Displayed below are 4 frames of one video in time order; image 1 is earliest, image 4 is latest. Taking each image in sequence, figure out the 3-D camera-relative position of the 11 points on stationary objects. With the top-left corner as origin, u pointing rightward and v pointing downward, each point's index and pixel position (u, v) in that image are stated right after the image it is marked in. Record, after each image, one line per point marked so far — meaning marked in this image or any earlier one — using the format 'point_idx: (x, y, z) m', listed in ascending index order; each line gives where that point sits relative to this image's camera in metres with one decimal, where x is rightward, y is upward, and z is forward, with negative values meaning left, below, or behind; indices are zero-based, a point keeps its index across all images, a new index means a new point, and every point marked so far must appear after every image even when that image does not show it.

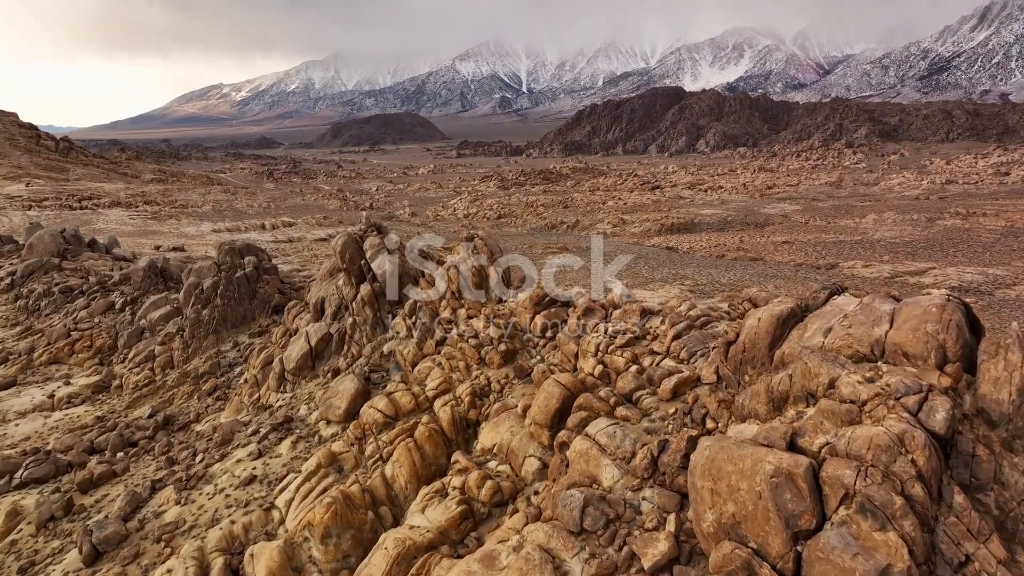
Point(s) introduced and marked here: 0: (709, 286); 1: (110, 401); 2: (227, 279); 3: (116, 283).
0: (+5.3, +0.1, +19.5) m
1: (-5.0, -1.4, +9.0) m
2: (-4.0, +0.1, +10.1) m
3: (-7.4, +0.1, +13.5) m
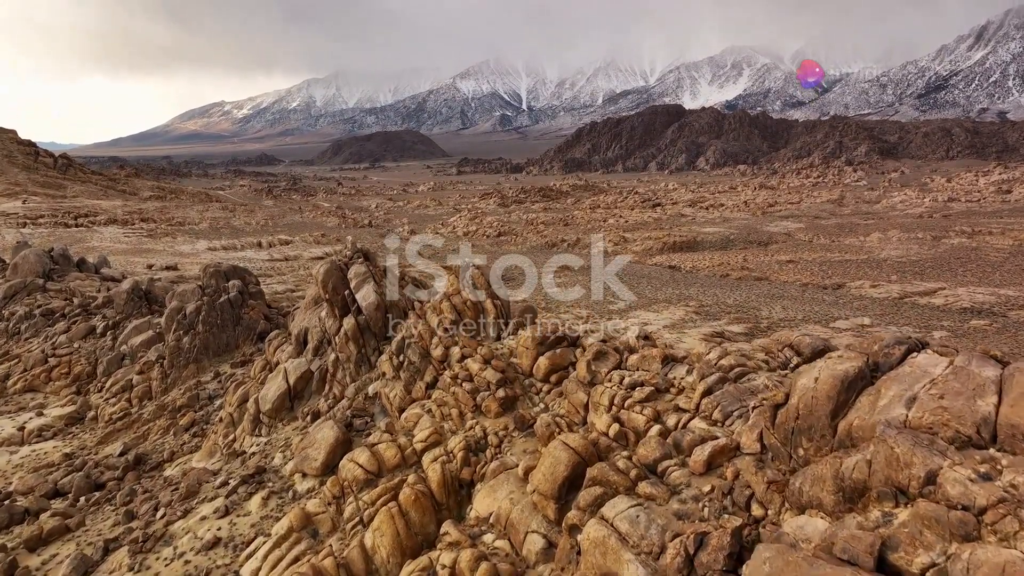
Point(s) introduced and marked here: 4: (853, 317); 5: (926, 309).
0: (+5.3, -0.5, +19.0) m
1: (-5.0, -1.7, +8.4) m
2: (-4.0, -0.2, +9.6) m
3: (-7.4, -0.3, +12.9) m
4: (+8.6, -0.7, +18.3) m
5: (+10.7, -0.6, +18.8) m
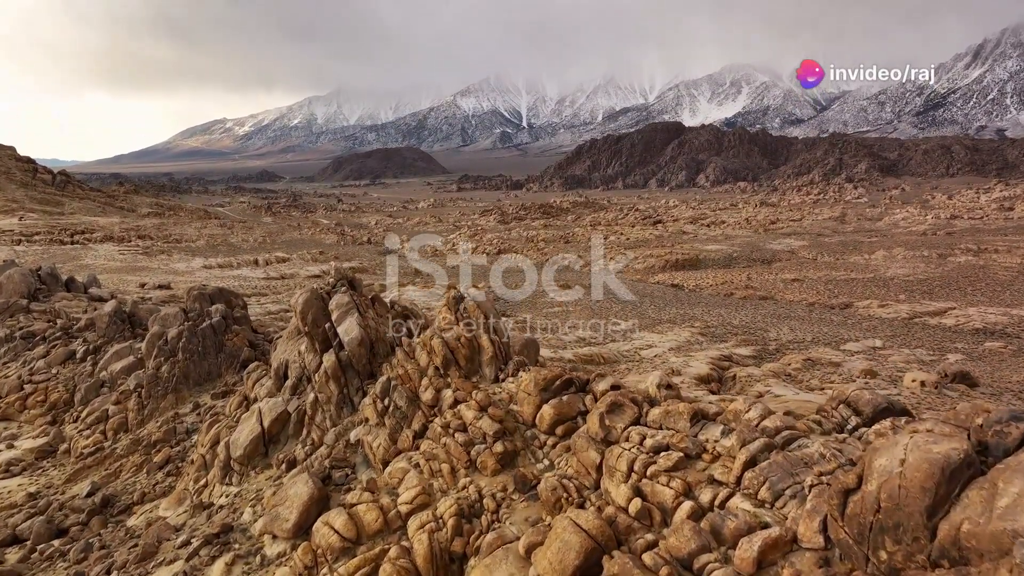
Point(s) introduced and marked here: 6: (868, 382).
0: (+5.3, -1.0, +18.4) m
1: (-5.0, -2.0, +7.8) m
2: (-4.0, -0.5, +9.0) m
3: (-7.4, -0.7, +12.4) m
4: (+8.6, -1.2, +17.7) m
5: (+10.7, -1.1, +18.3) m
6: (+5.9, -1.6, +12.1) m
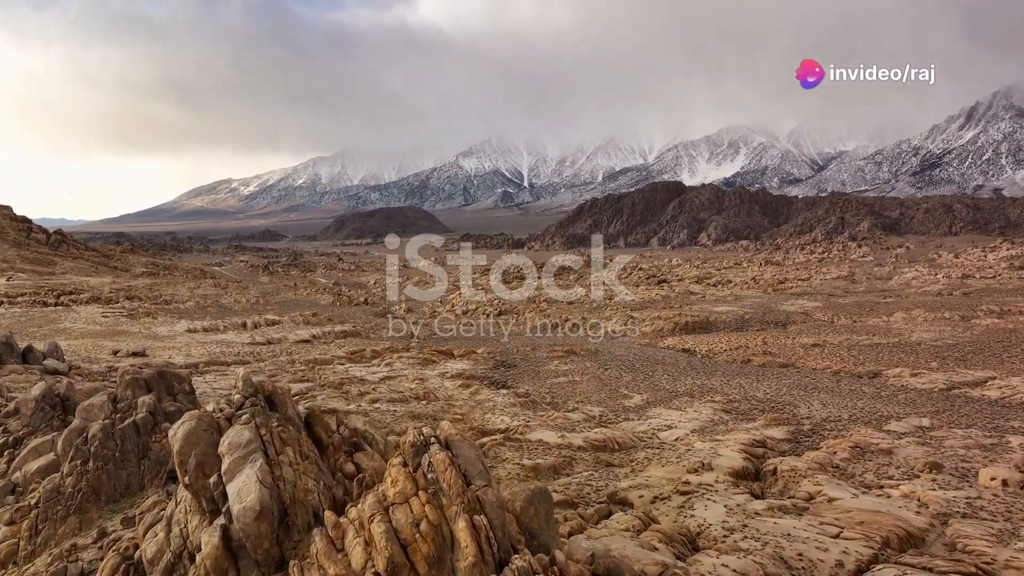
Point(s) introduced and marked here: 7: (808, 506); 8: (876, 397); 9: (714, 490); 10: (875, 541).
0: (+5.3, -2.6, +16.6) m
1: (-5.0, -2.8, +5.9) m
2: (-4.0, -1.4, +7.2) m
3: (-7.4, -1.9, +10.6) m
4: (+8.6, -2.8, +15.8) m
5: (+10.7, -2.7, +16.4) m
6: (+5.9, -2.7, +10.2) m
7: (+3.6, -2.7, +8.8) m
8: (+8.9, -2.6, +17.5) m
9: (+2.5, -2.5, +9.1) m
10: (+3.6, -2.5, +7.2) m
